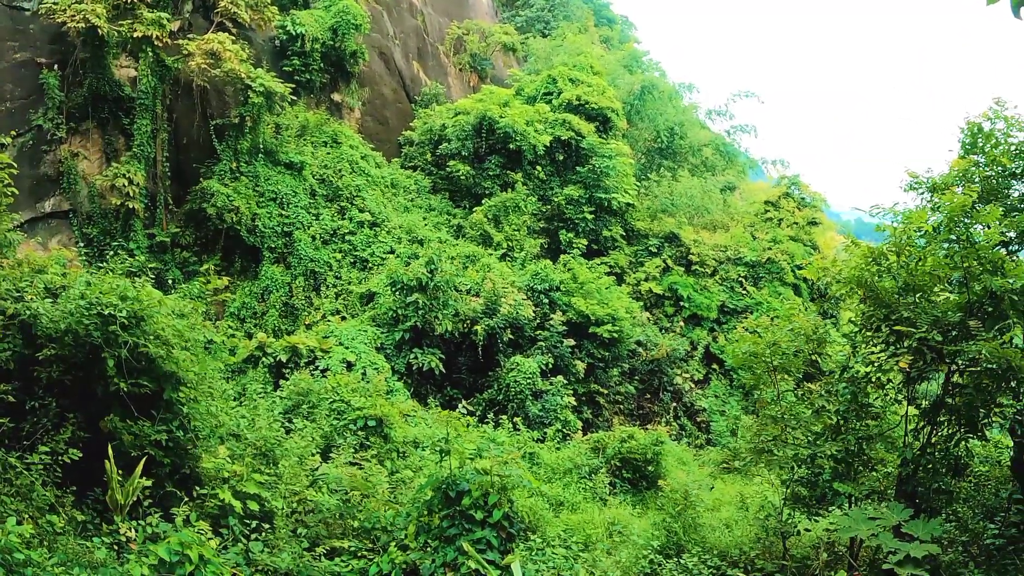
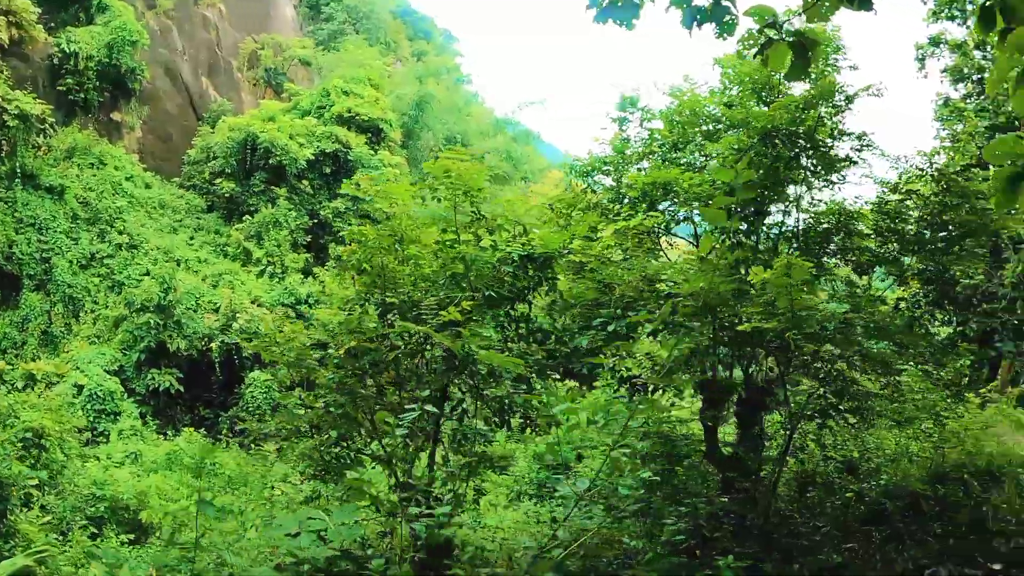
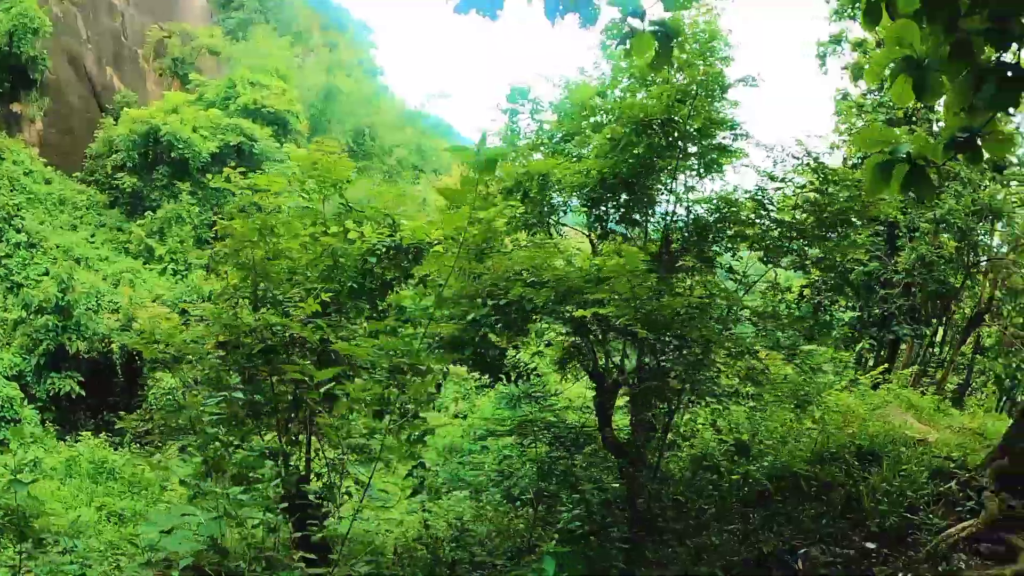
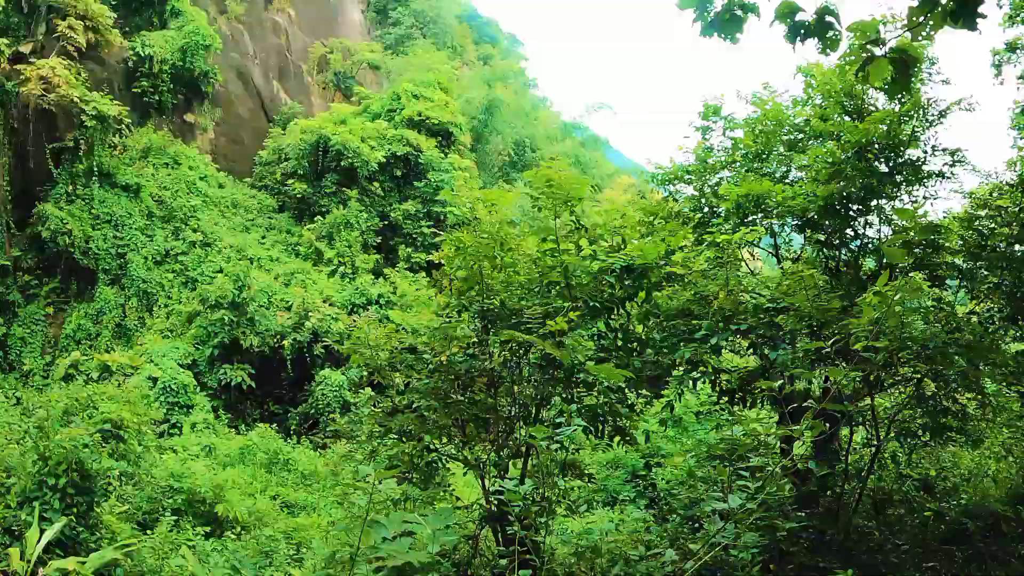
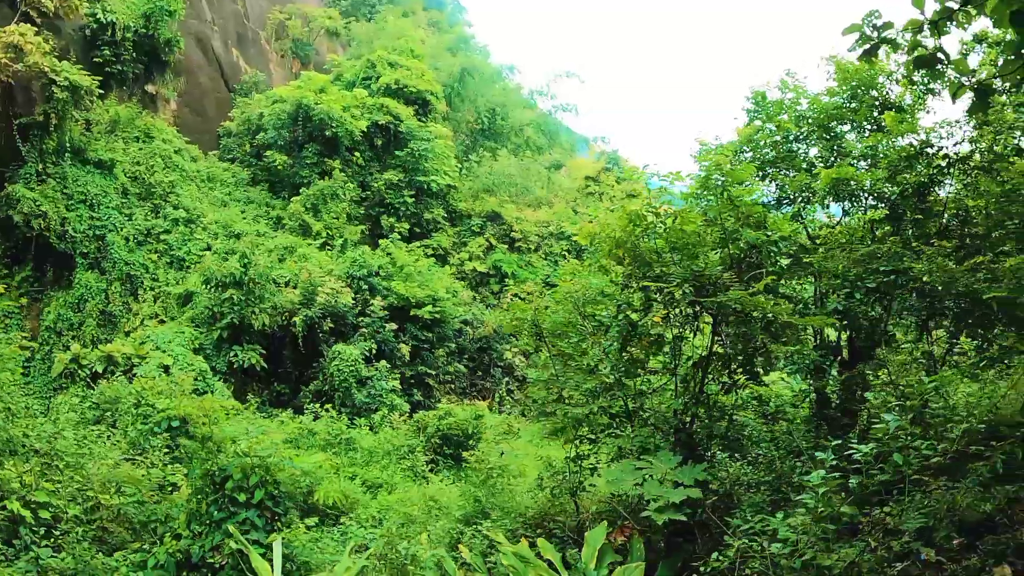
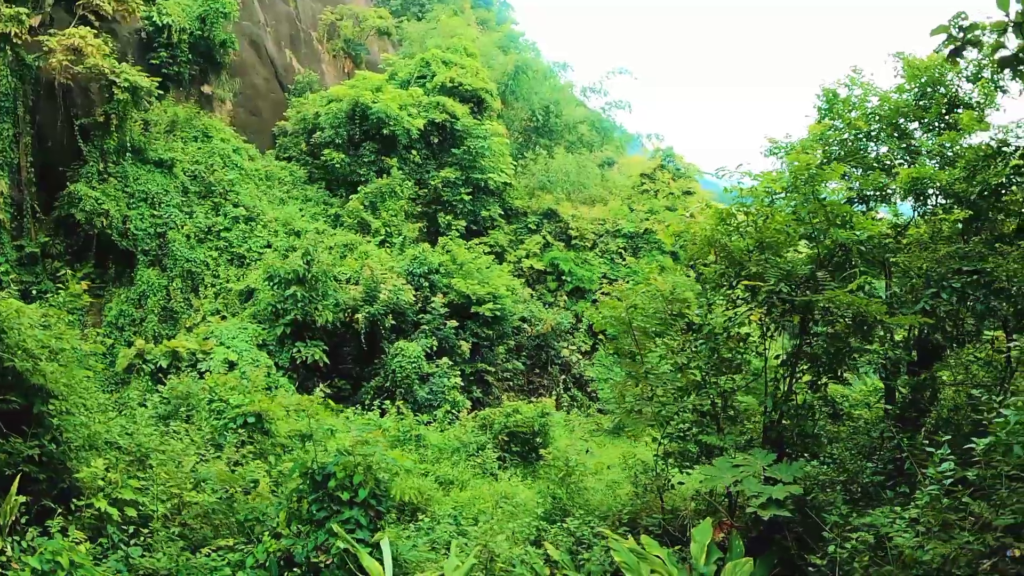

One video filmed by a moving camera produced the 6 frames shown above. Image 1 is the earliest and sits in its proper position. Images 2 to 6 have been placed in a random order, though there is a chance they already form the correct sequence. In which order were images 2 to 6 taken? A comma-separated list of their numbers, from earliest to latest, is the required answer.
6, 5, 4, 2, 3
